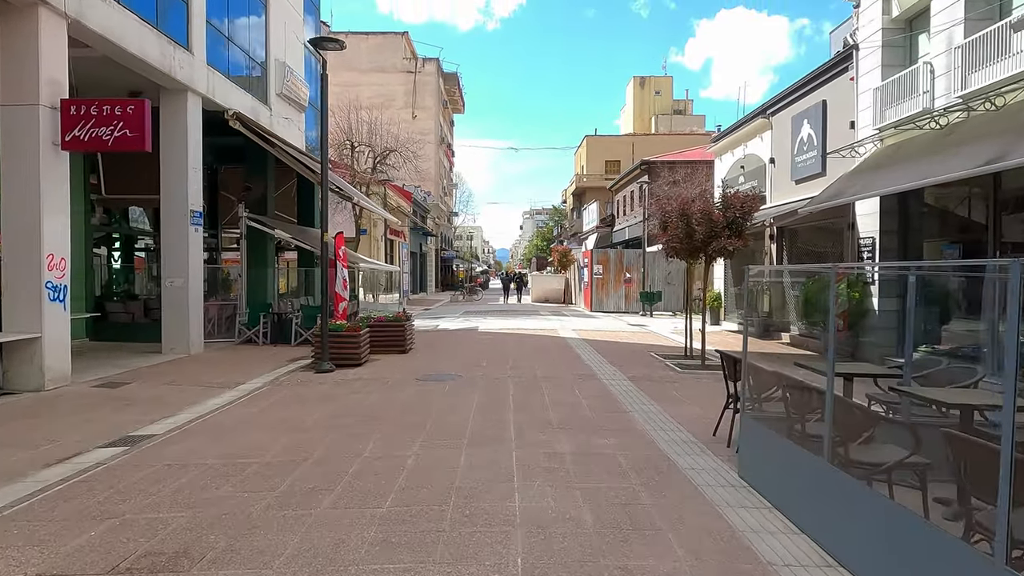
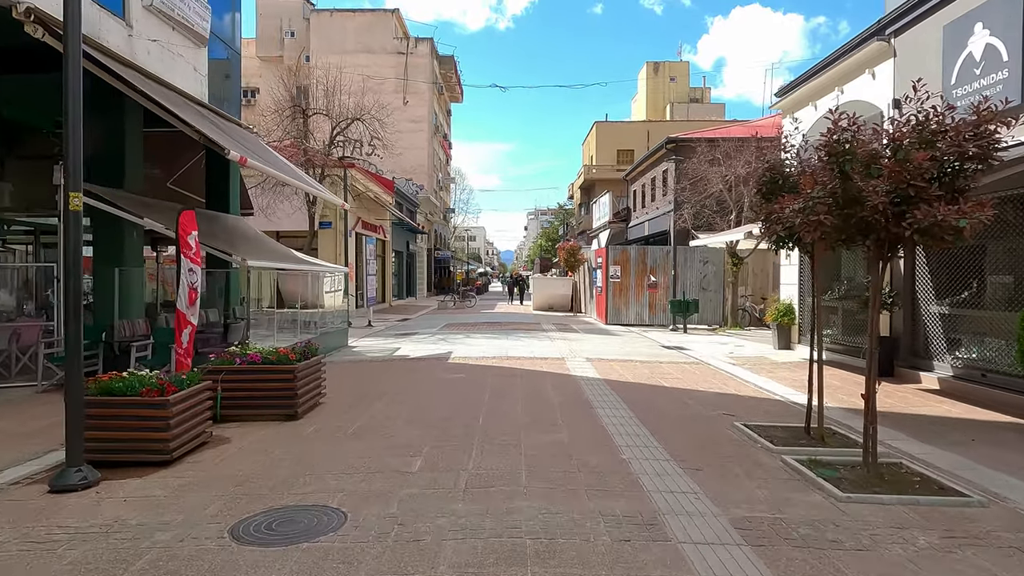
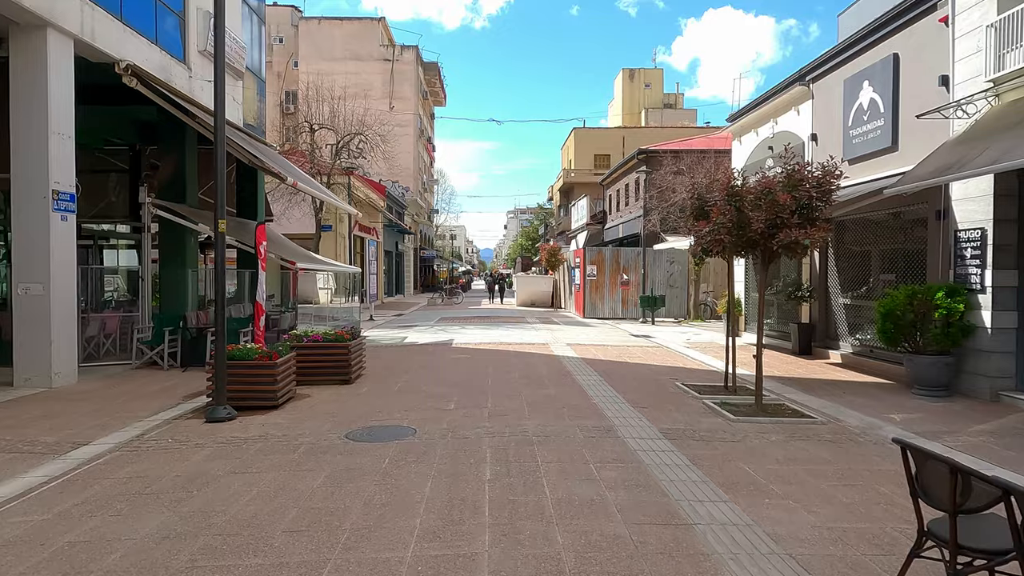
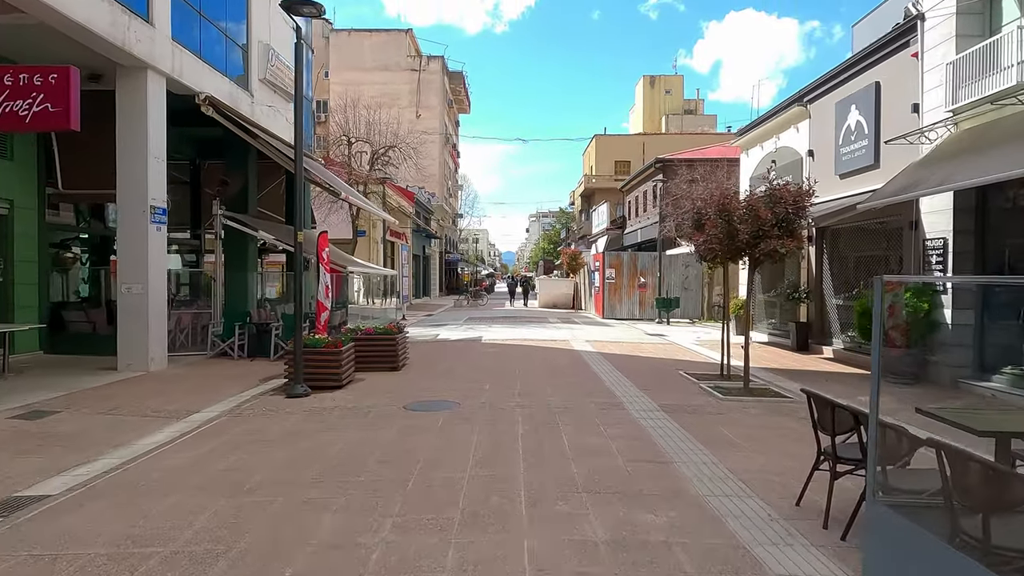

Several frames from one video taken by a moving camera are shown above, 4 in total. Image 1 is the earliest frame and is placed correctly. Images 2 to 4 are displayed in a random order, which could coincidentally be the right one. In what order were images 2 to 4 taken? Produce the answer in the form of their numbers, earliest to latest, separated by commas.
4, 3, 2
